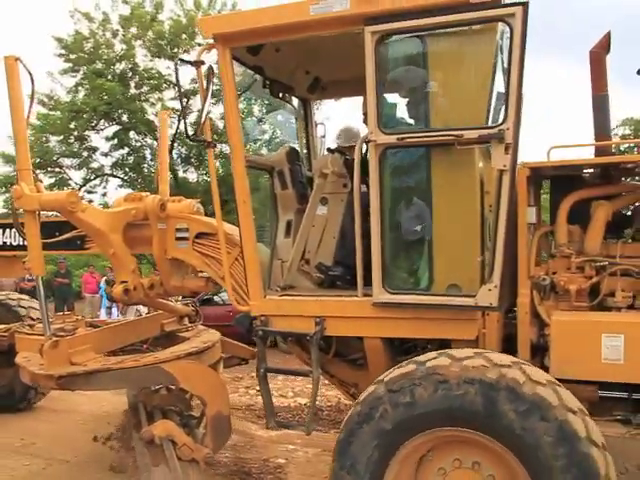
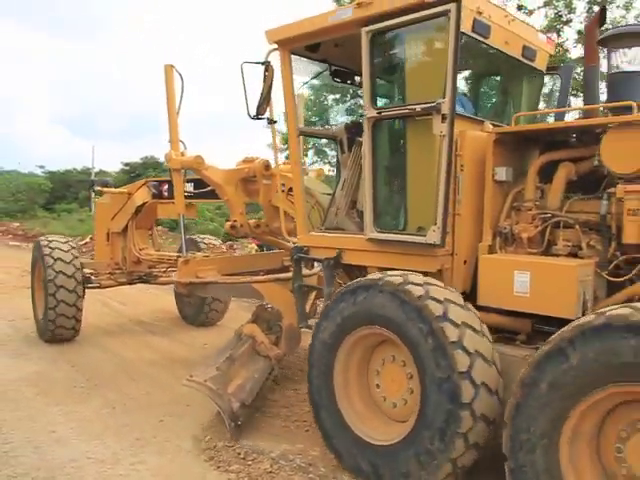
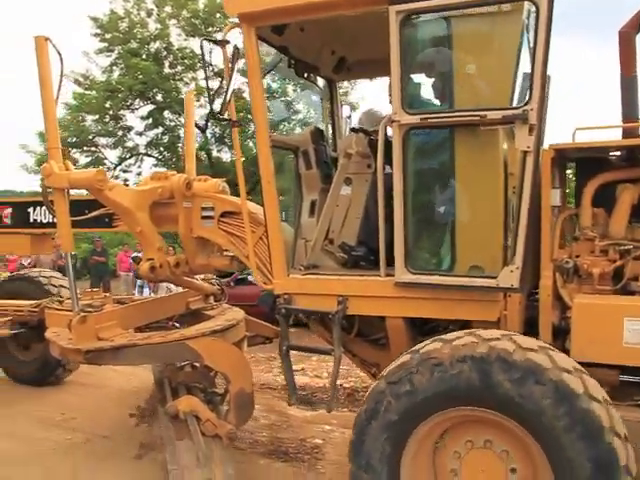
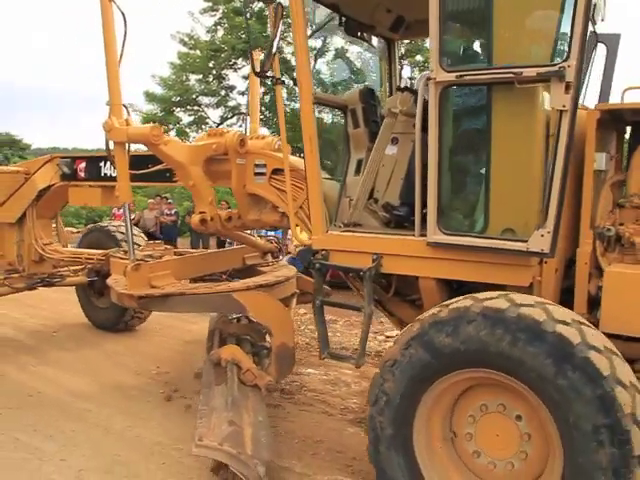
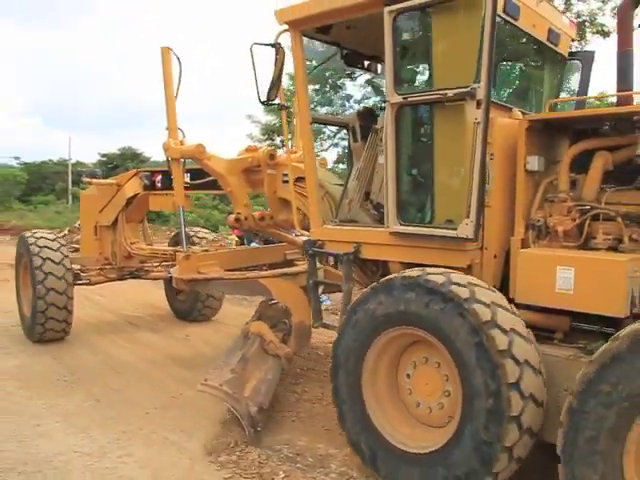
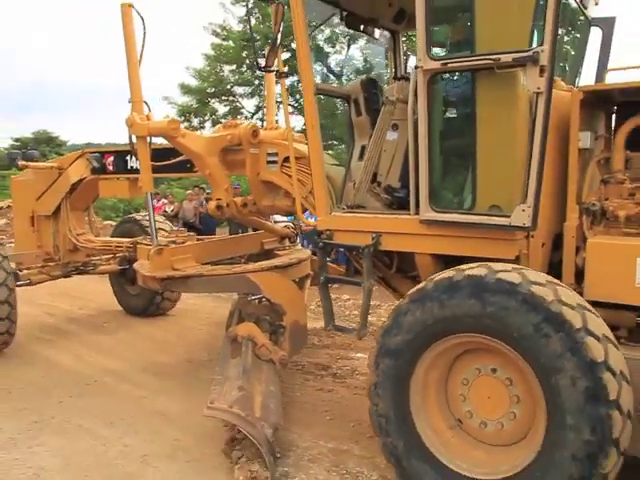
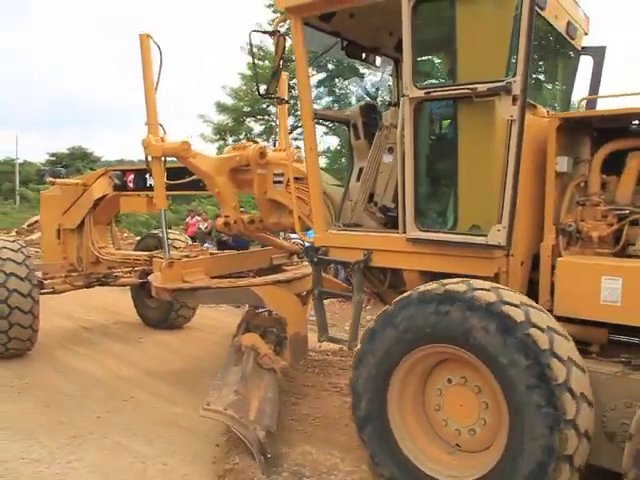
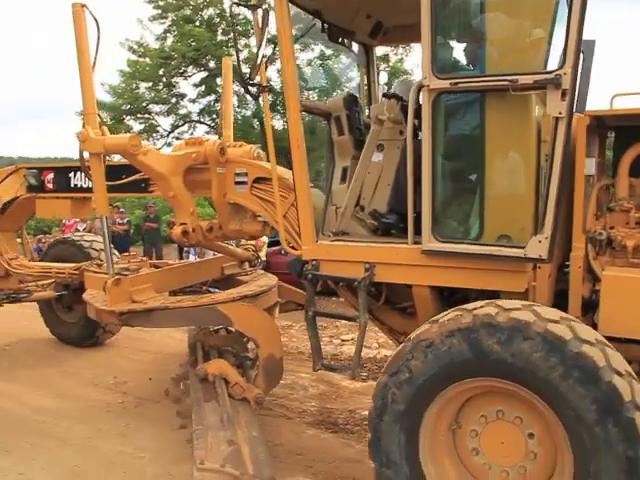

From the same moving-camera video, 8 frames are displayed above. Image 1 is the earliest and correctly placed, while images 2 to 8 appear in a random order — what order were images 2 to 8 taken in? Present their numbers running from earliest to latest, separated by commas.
3, 8, 4, 6, 7, 5, 2
